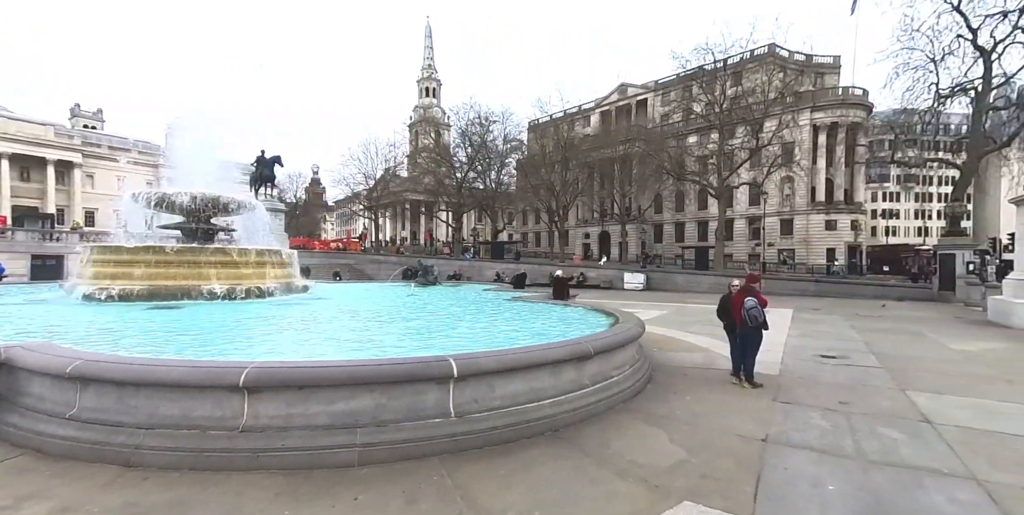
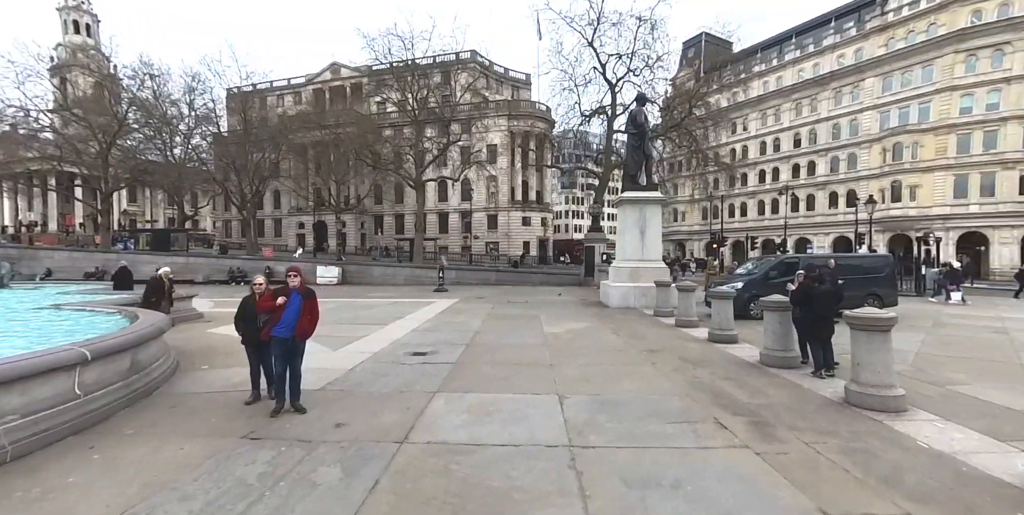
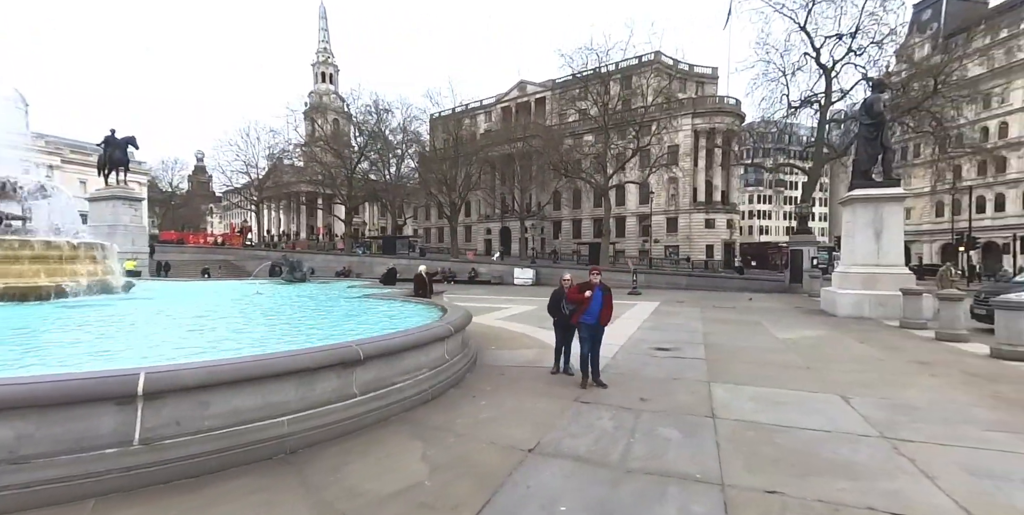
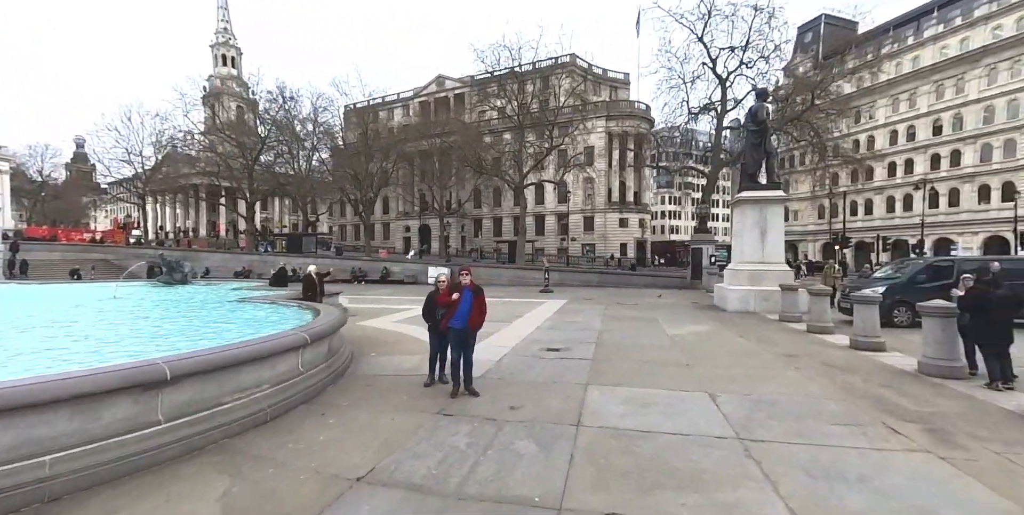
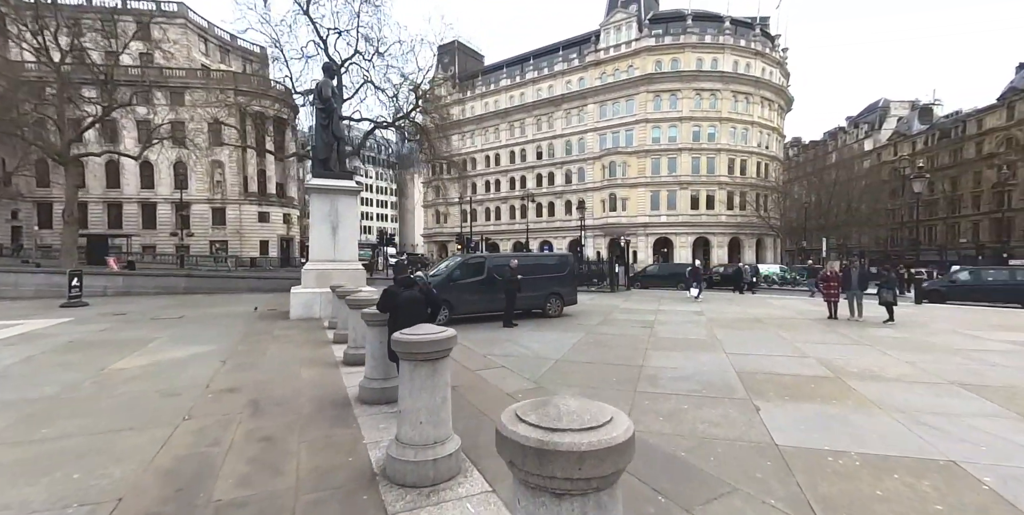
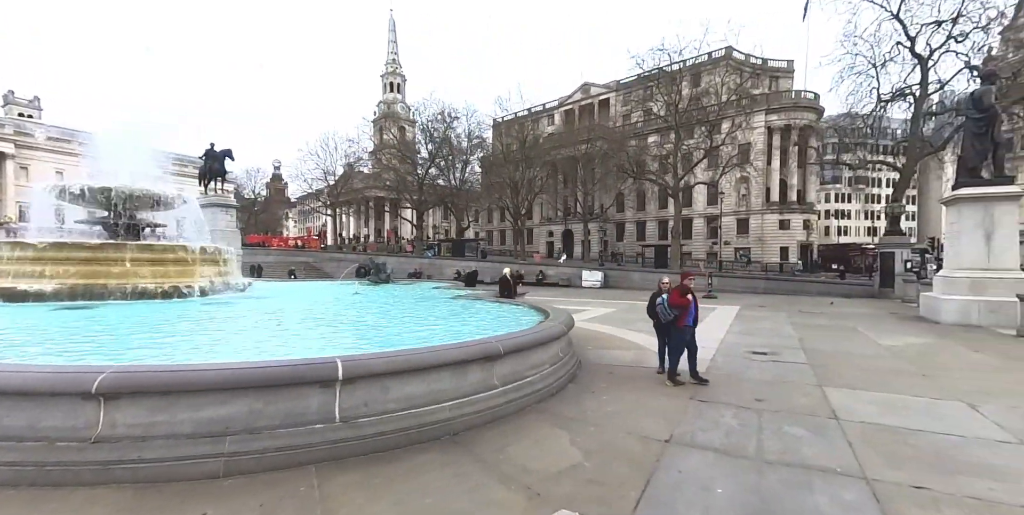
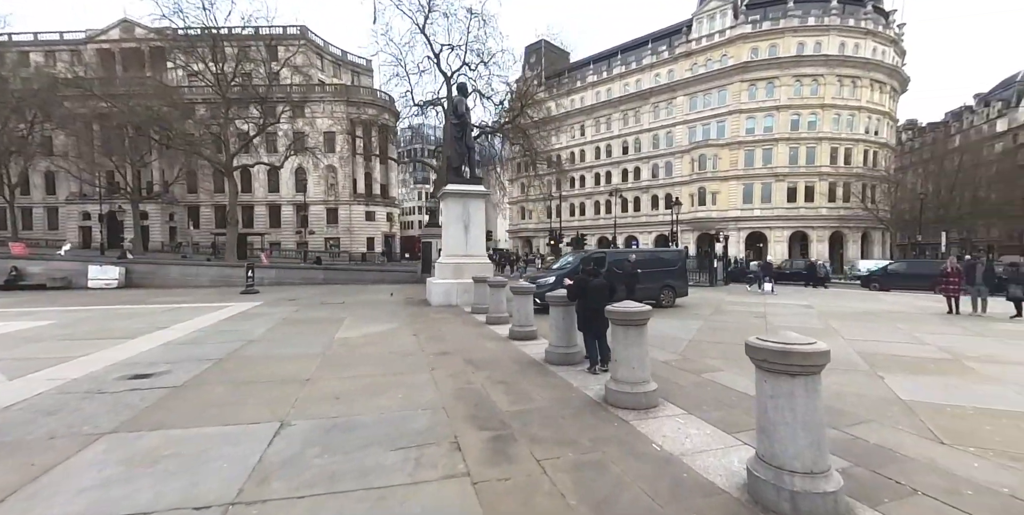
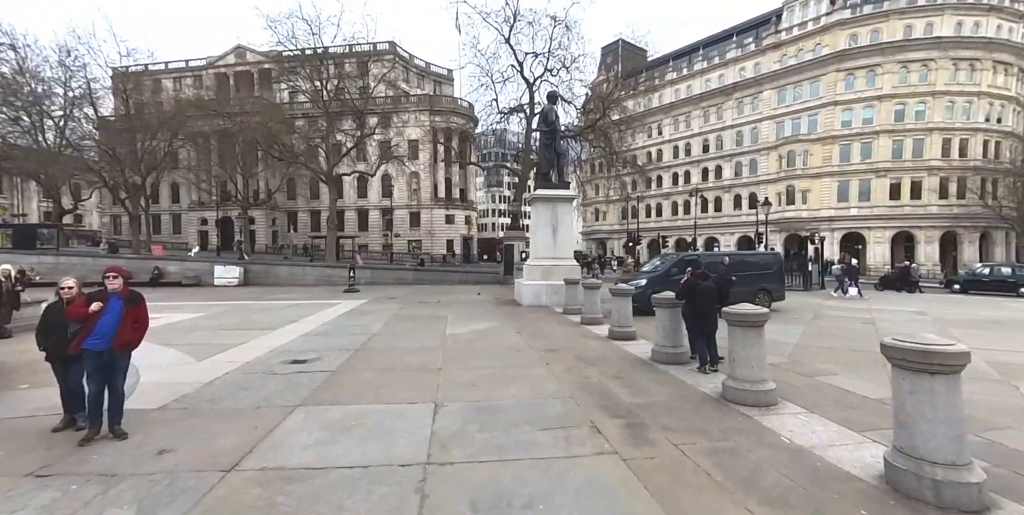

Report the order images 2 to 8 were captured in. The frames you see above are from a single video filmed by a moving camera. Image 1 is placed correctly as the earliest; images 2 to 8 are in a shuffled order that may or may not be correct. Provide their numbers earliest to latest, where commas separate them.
6, 3, 4, 2, 8, 7, 5
